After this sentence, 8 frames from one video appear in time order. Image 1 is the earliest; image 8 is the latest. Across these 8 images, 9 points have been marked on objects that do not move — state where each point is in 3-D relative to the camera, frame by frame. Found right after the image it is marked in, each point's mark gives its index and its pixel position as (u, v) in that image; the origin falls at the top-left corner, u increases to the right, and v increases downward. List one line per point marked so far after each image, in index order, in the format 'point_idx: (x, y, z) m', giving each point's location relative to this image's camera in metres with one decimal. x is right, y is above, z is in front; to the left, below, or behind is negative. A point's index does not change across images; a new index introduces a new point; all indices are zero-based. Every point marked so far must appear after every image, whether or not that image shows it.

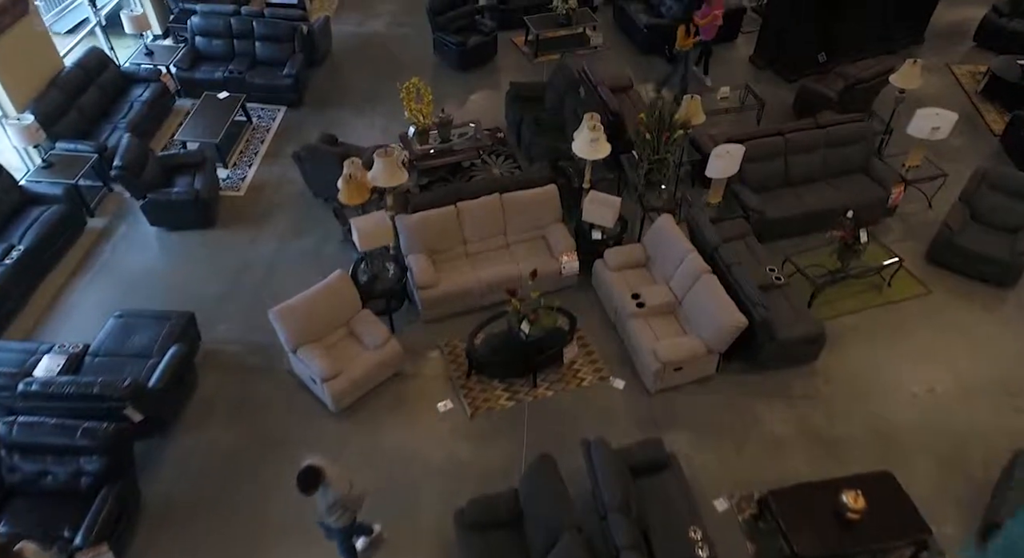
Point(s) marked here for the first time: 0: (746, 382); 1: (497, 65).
0: (+2.3, -1.0, +6.4) m
1: (-0.2, +3.5, +11.0) m
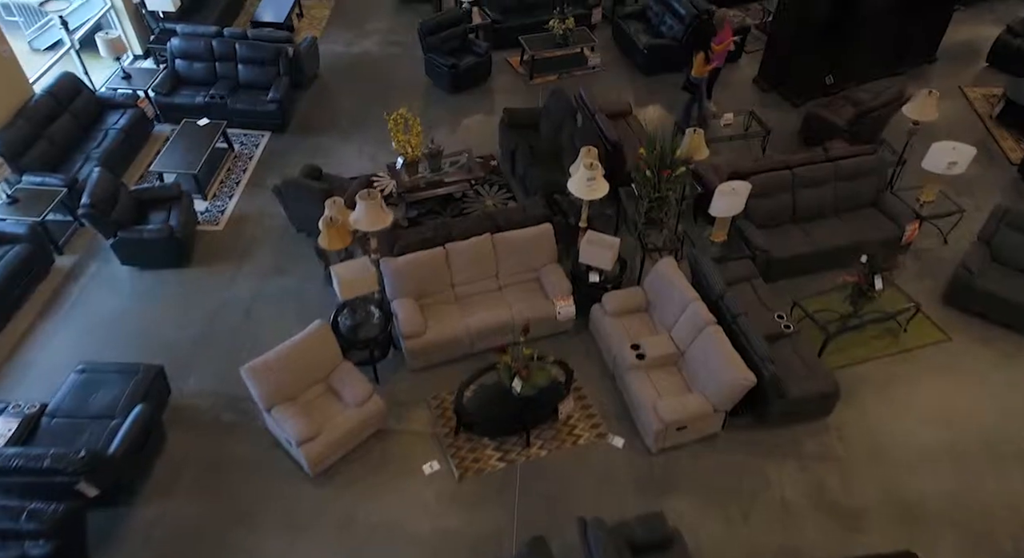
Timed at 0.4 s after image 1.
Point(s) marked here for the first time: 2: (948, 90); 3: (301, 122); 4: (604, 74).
0: (+2.2, -1.5, +5.9) m
1: (-0.3, +3.1, +10.6) m
2: (+6.6, +2.9, +10.0) m
3: (-3.1, +2.3, +9.7) m
4: (+1.5, +3.3, +10.8) m
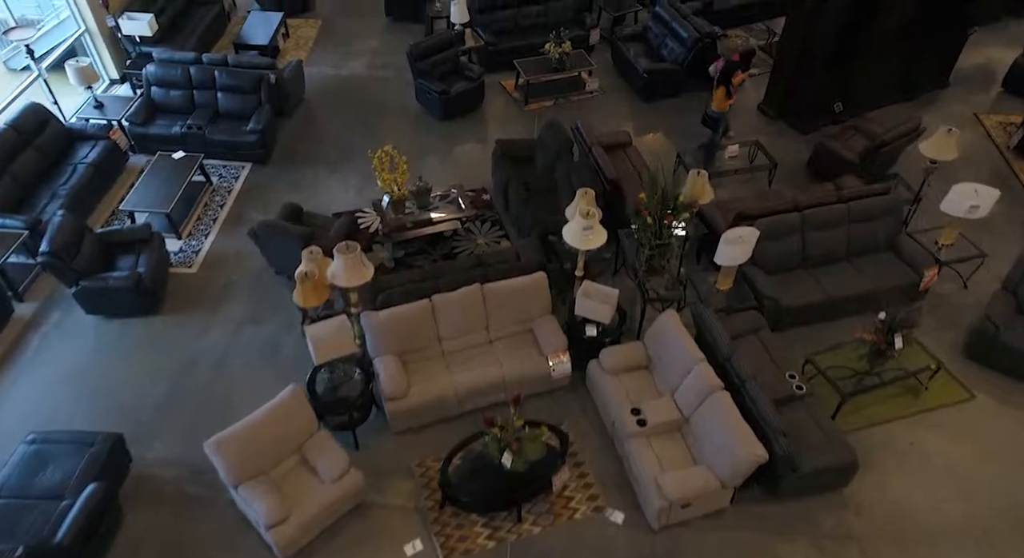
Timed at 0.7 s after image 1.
0: (+2.1, -2.0, +5.5) m
1: (-0.4, +2.5, +10.1) m
2: (+6.5, +2.3, +9.6) m
3: (-3.2, +1.8, +9.2) m
4: (+1.4, +2.8, +10.4) m
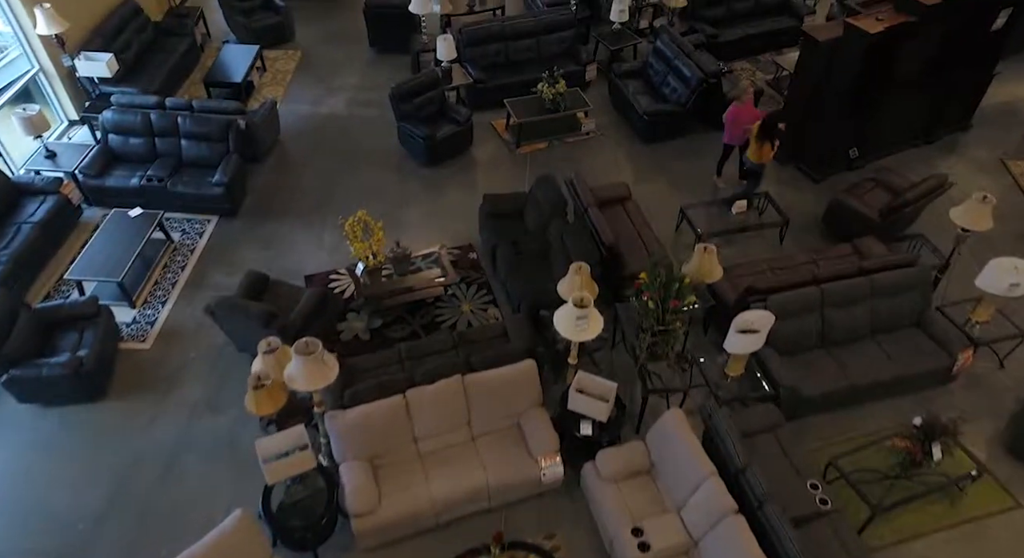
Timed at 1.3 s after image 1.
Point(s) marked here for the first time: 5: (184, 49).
0: (+2.0, -2.7, +4.7) m
1: (-0.5, +1.7, +9.4) m
2: (+6.4, +1.5, +8.9) m
3: (-3.3, +1.0, +8.5) m
4: (+1.3, +2.0, +9.7) m
5: (-5.1, +3.6, +10.3) m
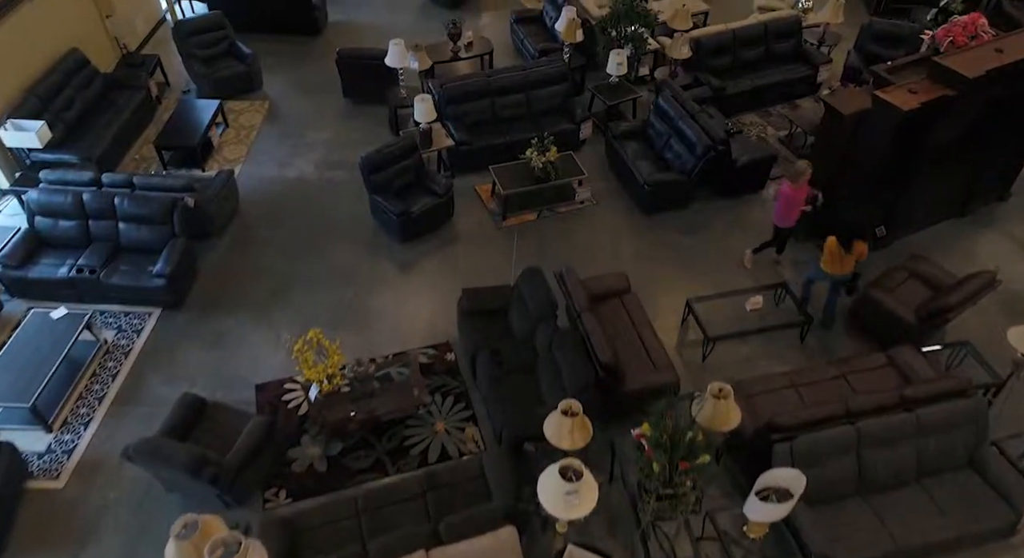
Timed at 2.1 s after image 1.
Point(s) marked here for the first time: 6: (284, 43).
0: (+1.8, -3.8, +3.7) m
1: (-0.7, +0.6, +8.4) m
2: (+6.2, +0.4, +7.9) m
3: (-3.5, -0.1, +7.5) m
4: (+1.1, +0.9, +8.7) m
5: (-5.3, +2.5, +9.3) m
6: (-4.0, +4.2, +11.7) m
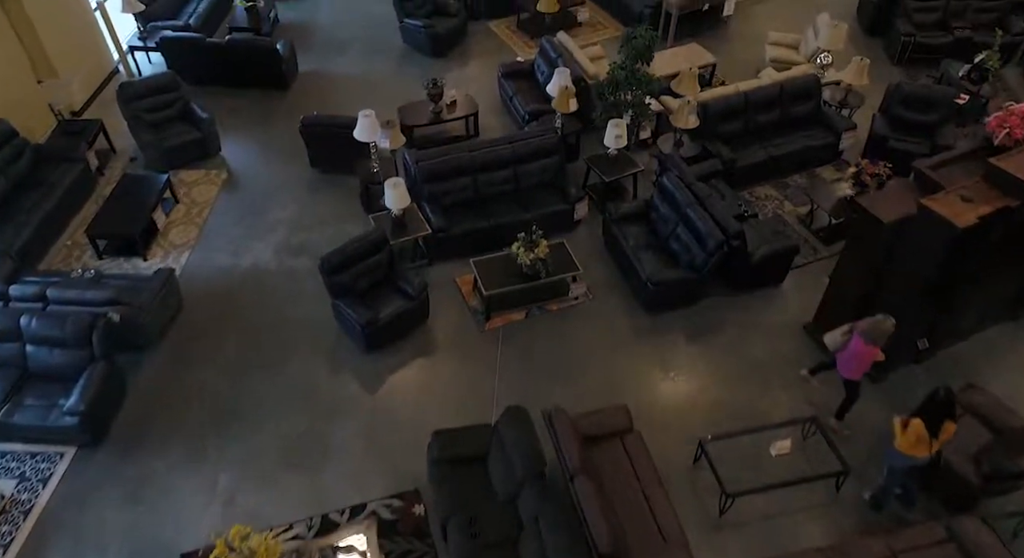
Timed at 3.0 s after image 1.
0: (+1.6, -5.0, +2.5) m
1: (-0.9, -0.6, +7.3) m
2: (+6.0, -0.8, +6.8) m
3: (-3.6, -1.3, +6.3) m
4: (+0.9, -0.3, +7.6) m
5: (-5.5, +1.2, +8.2) m
6: (-4.2, +2.9, +10.7) m
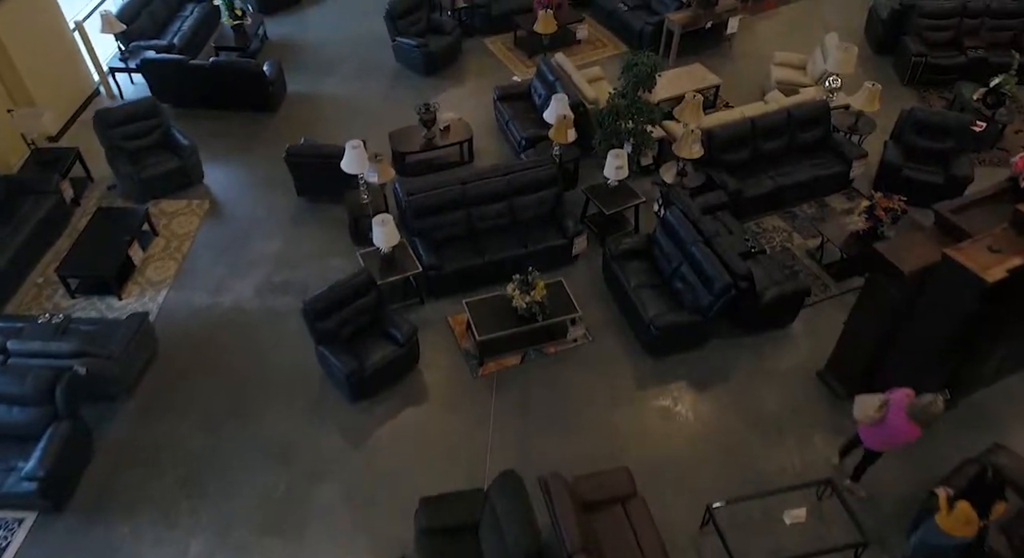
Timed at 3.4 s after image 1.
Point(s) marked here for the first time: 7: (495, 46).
0: (+1.6, -5.4, +2.1) m
1: (-1.0, -1.1, +6.9) m
2: (+6.0, -1.2, +6.4) m
3: (-3.7, -1.8, +5.9) m
4: (+0.9, -0.8, +7.2) m
5: (-5.5, +0.8, +7.8) m
6: (-4.3, +2.4, +10.3) m
7: (-0.3, +4.3, +12.1) m
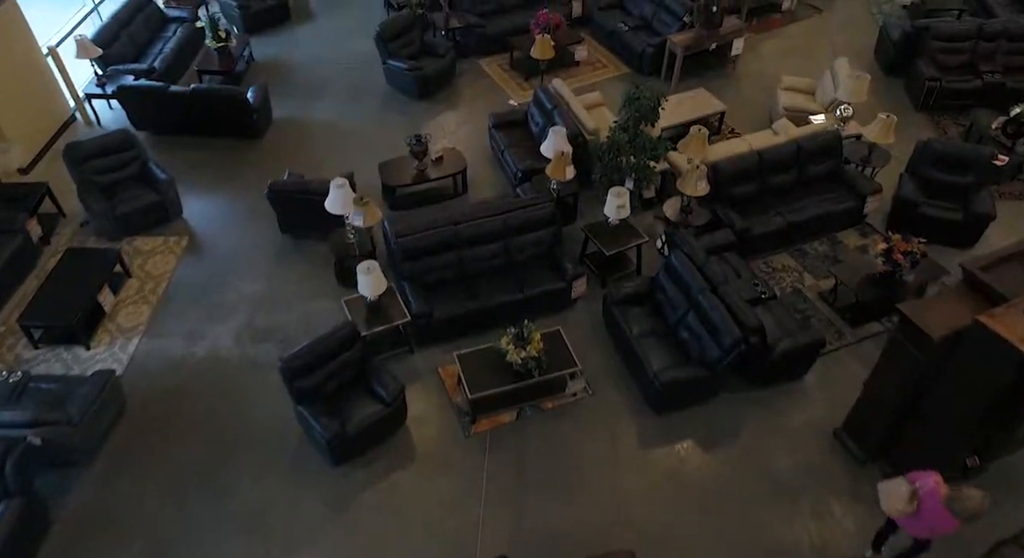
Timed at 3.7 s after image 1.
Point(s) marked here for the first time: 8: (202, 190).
0: (+1.5, -5.9, +1.6) m
1: (-1.0, -1.6, +6.4) m
2: (+5.9, -1.8, +6.0) m
3: (-3.8, -2.3, +5.4) m
4: (+0.8, -1.3, +6.7) m
5: (-5.6, +0.2, +7.3) m
6: (-4.4, +1.9, +9.8) m
7: (-0.4, +3.7, +11.7) m
8: (-4.3, +1.3, +9.2) m
